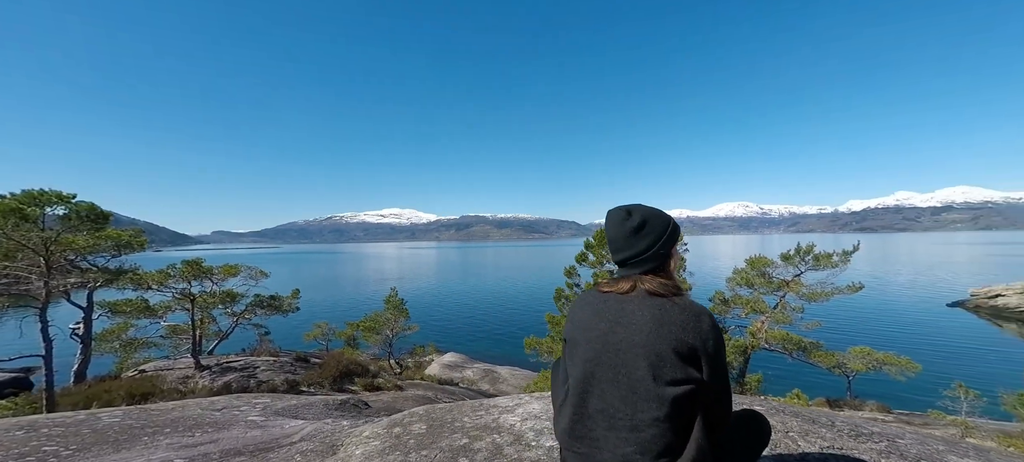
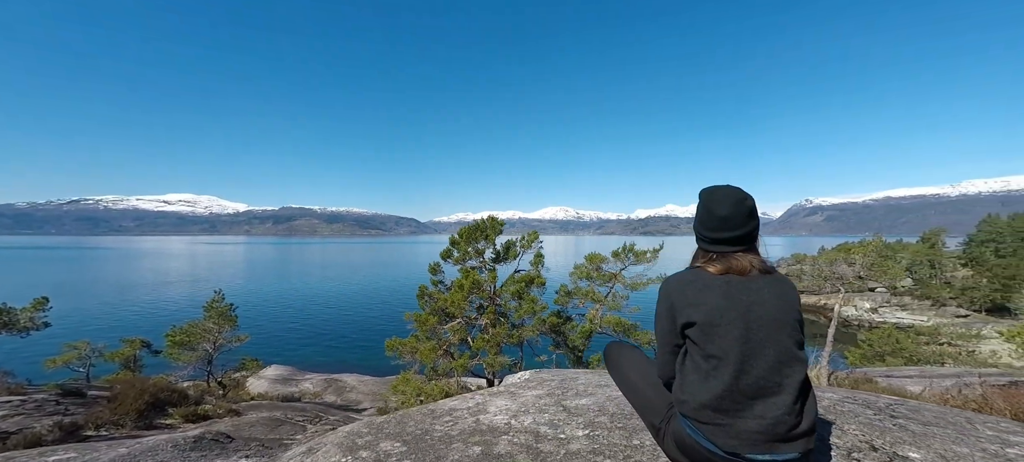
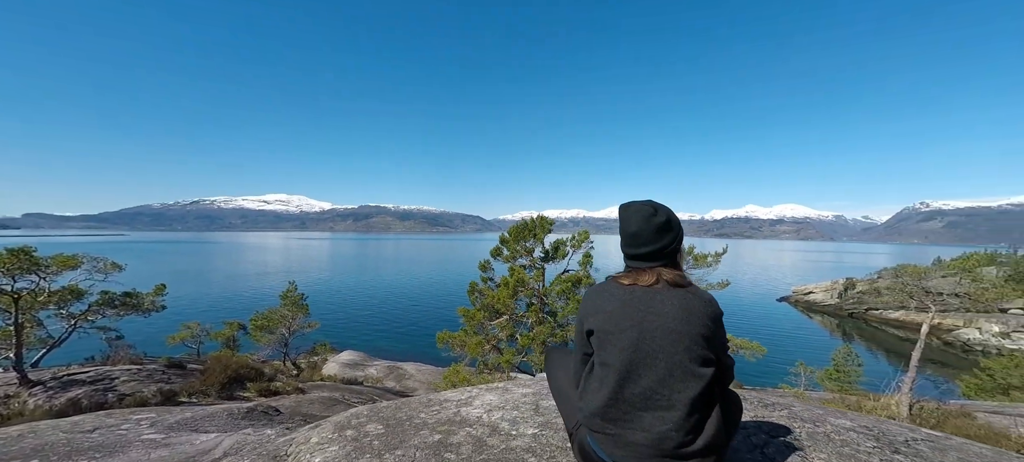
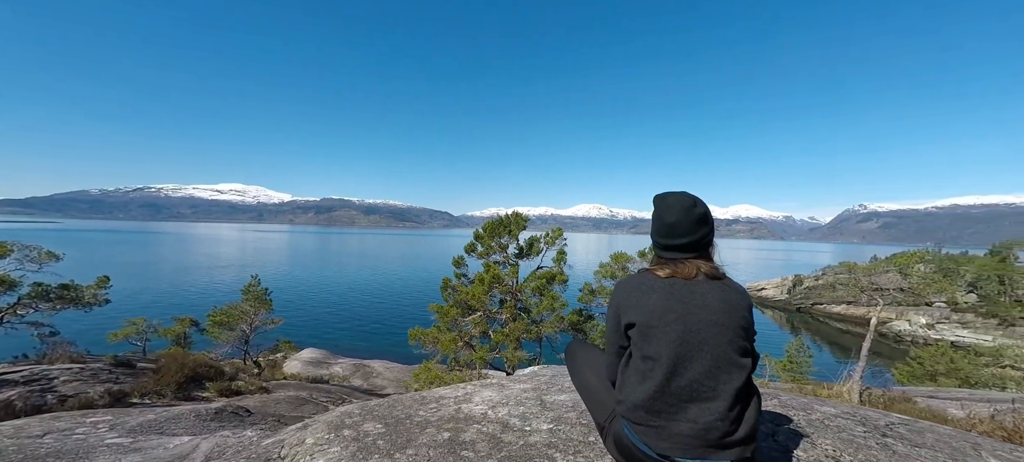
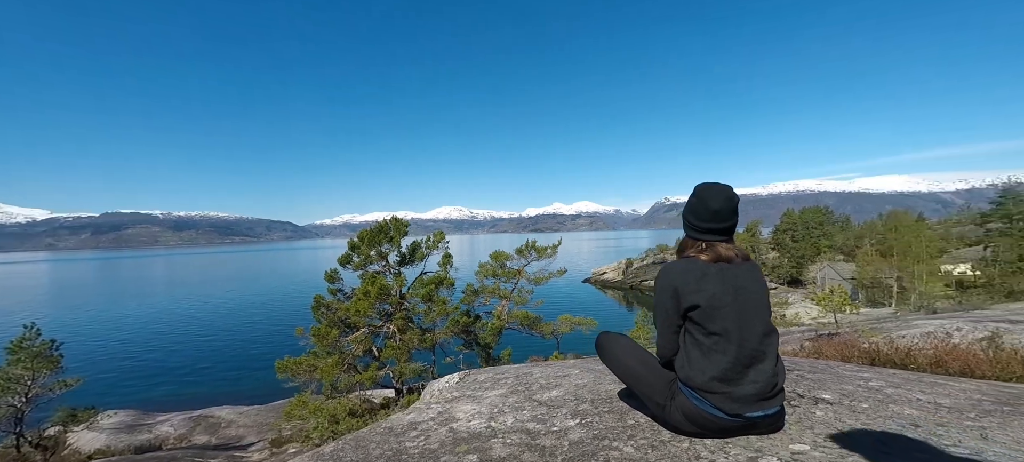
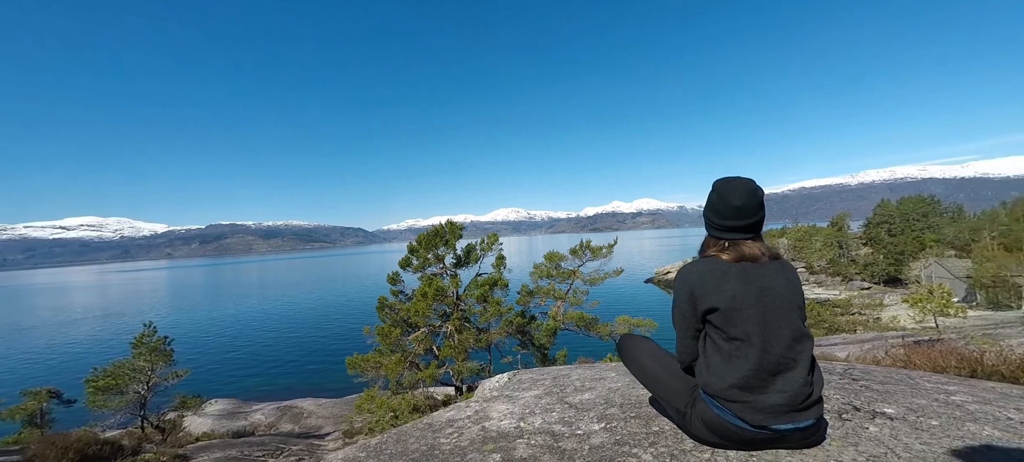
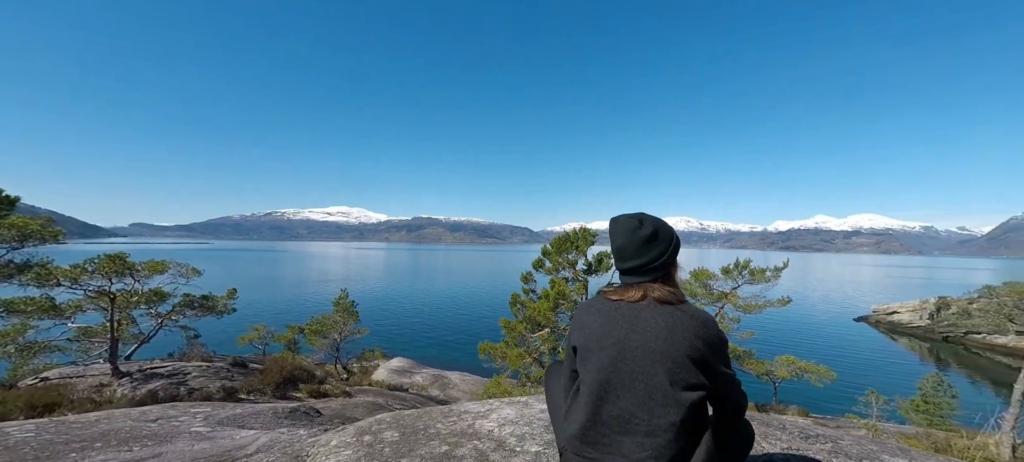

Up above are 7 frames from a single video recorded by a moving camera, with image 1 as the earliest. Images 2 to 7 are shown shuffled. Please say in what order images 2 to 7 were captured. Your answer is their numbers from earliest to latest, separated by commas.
7, 3, 4, 2, 6, 5
